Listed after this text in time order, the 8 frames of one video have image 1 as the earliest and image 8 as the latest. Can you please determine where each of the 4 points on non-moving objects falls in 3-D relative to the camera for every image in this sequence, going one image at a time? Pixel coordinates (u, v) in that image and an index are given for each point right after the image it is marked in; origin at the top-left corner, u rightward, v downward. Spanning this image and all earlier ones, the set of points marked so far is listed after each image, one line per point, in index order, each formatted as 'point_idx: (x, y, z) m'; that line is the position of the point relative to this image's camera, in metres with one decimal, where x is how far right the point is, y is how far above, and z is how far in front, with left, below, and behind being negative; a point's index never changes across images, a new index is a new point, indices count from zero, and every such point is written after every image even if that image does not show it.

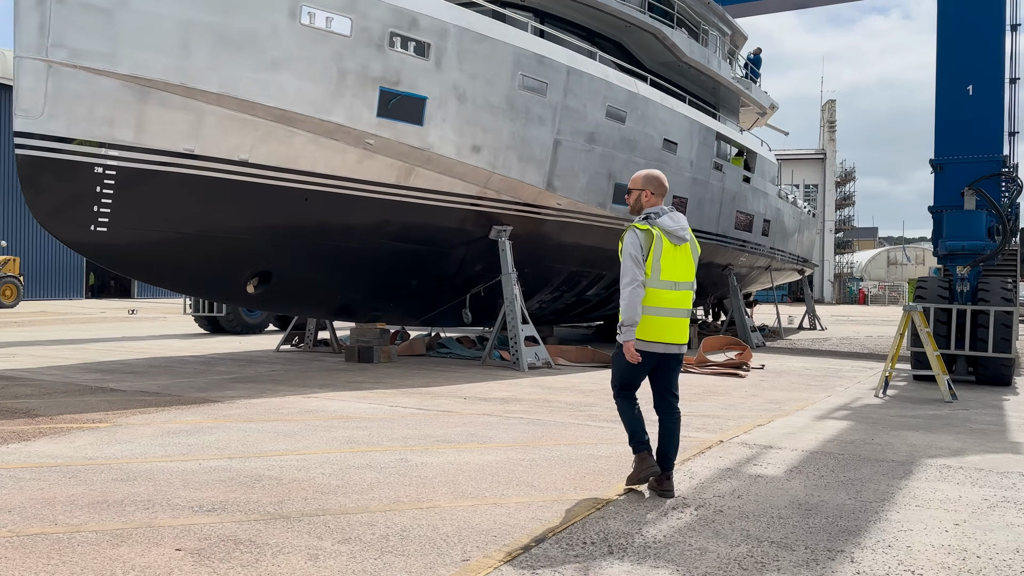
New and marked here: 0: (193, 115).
0: (-2.9, +1.6, +7.1) m
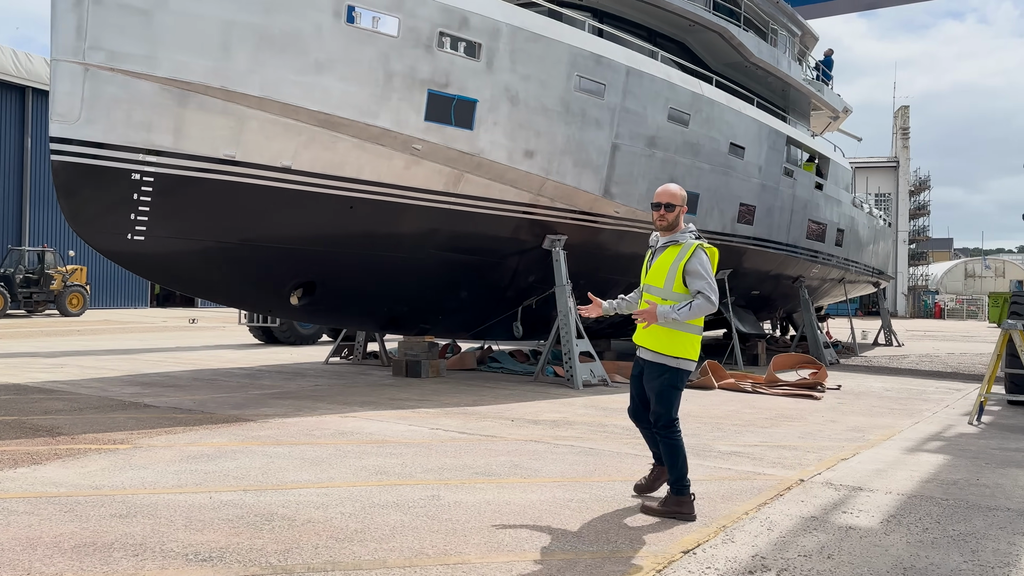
0: (-2.5, +1.5, +6.9) m
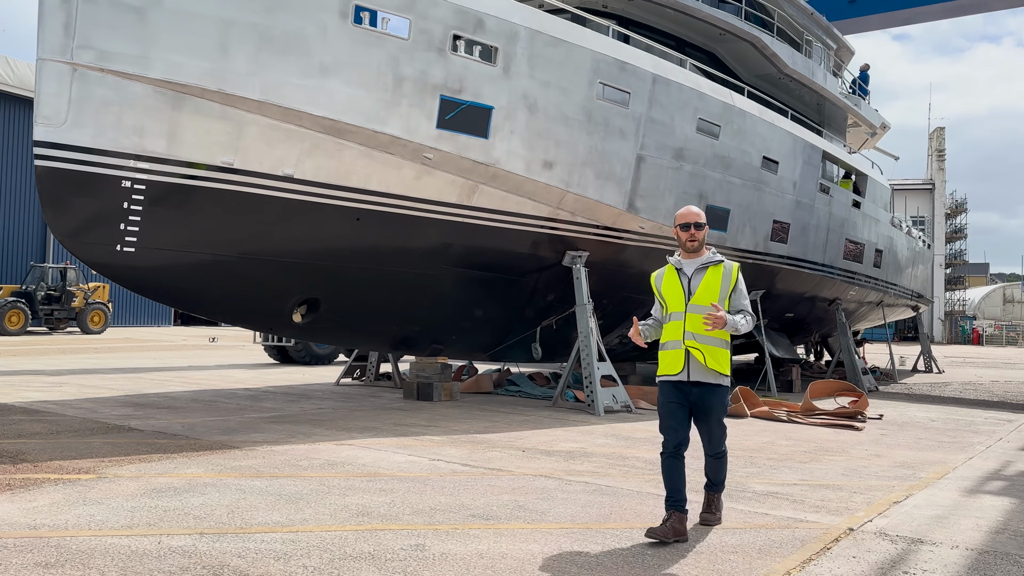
0: (-2.3, +1.4, +6.5) m
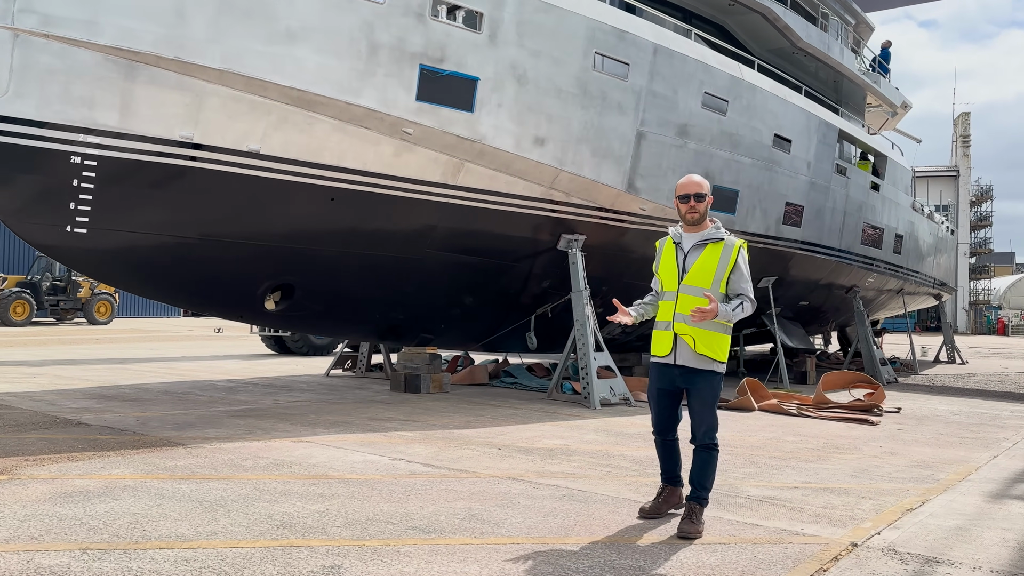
0: (-2.5, +1.5, +6.0) m
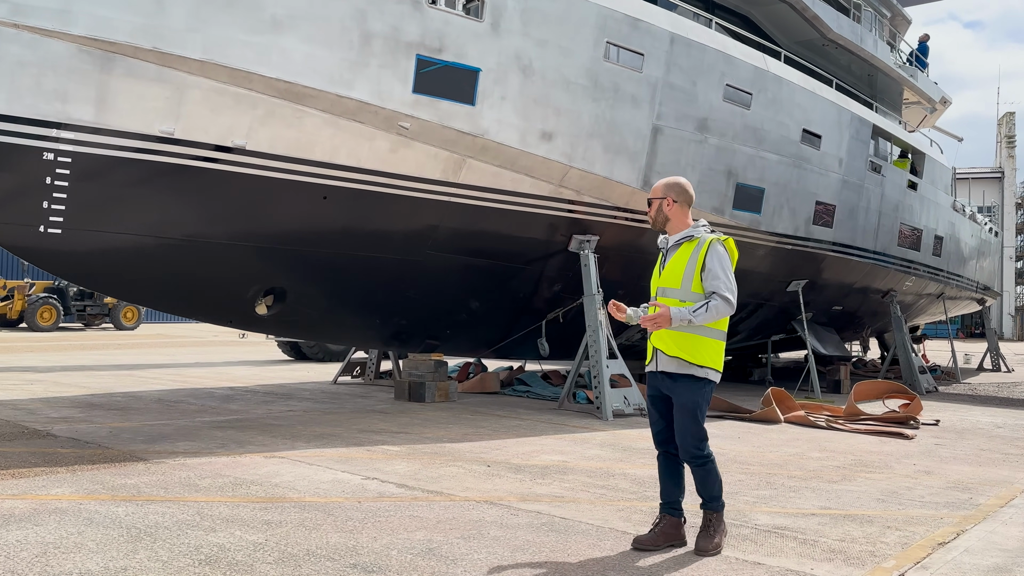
0: (-2.5, +1.5, +5.7) m
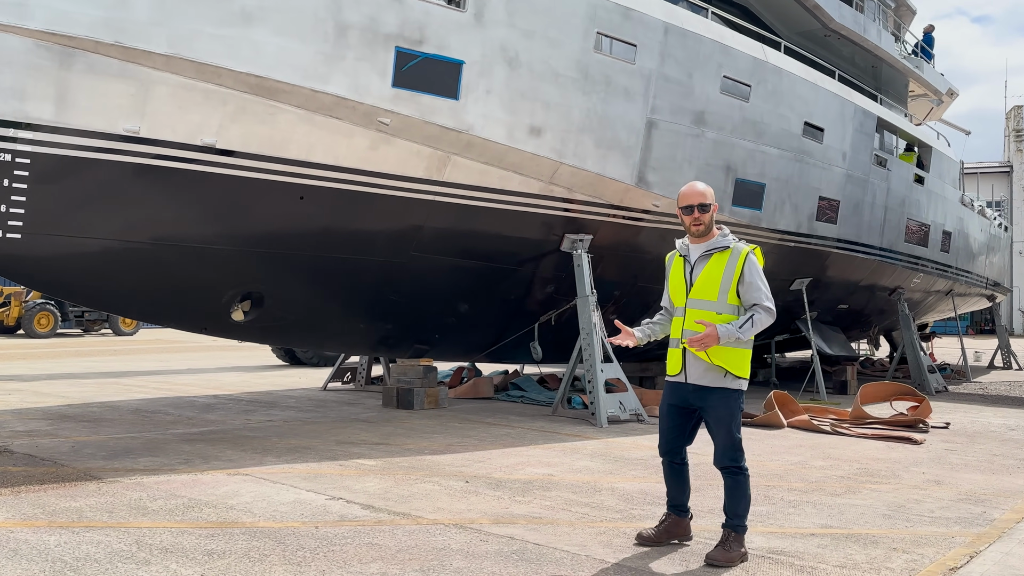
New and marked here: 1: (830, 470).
0: (-2.6, +1.4, +5.4) m
1: (+2.2, -1.3, +5.4) m
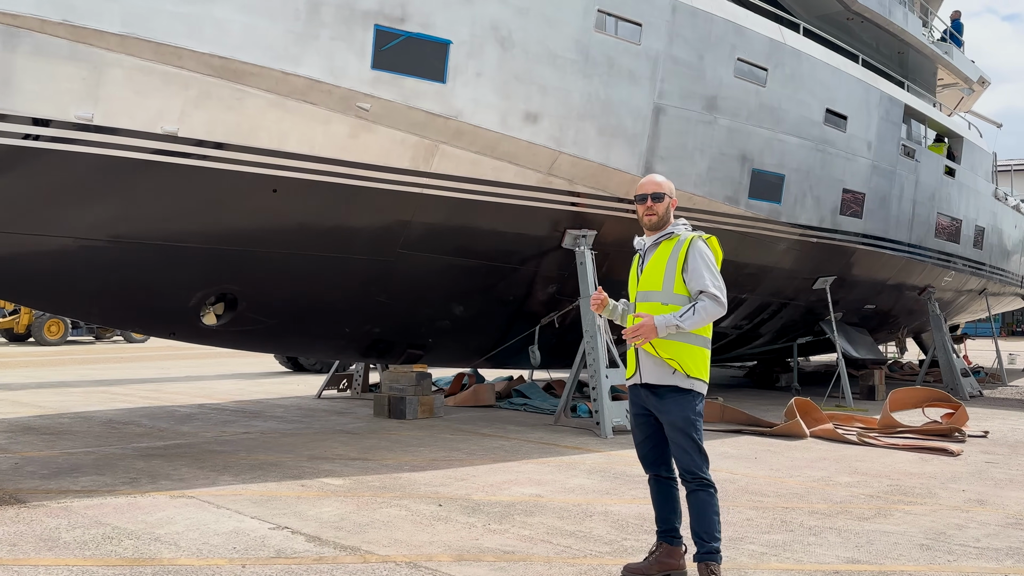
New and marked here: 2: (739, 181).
0: (-2.7, +1.4, +5.0) m
1: (+2.1, -1.2, +4.8) m
2: (+2.3, +1.1, +7.8) m
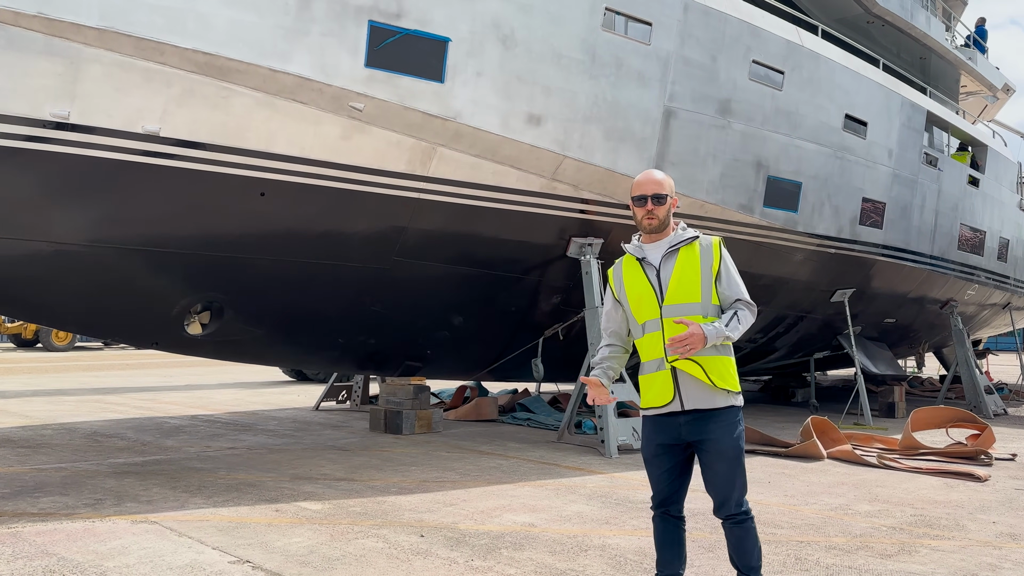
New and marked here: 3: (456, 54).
0: (-2.7, +1.4, +4.7) m
1: (+2.1, -1.3, +4.4) m
2: (+2.3, +1.0, +7.5) m
3: (-0.4, +1.7, +5.7) m
